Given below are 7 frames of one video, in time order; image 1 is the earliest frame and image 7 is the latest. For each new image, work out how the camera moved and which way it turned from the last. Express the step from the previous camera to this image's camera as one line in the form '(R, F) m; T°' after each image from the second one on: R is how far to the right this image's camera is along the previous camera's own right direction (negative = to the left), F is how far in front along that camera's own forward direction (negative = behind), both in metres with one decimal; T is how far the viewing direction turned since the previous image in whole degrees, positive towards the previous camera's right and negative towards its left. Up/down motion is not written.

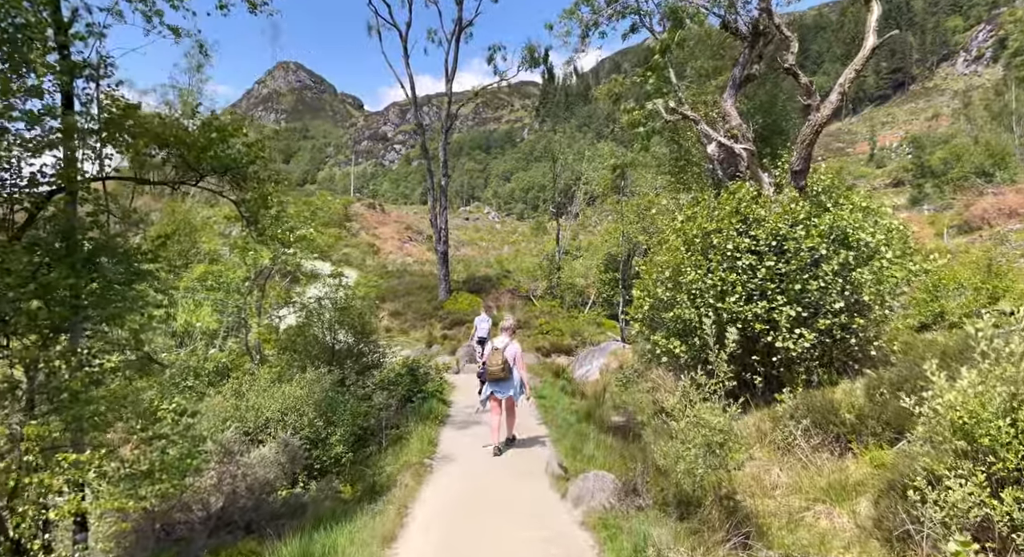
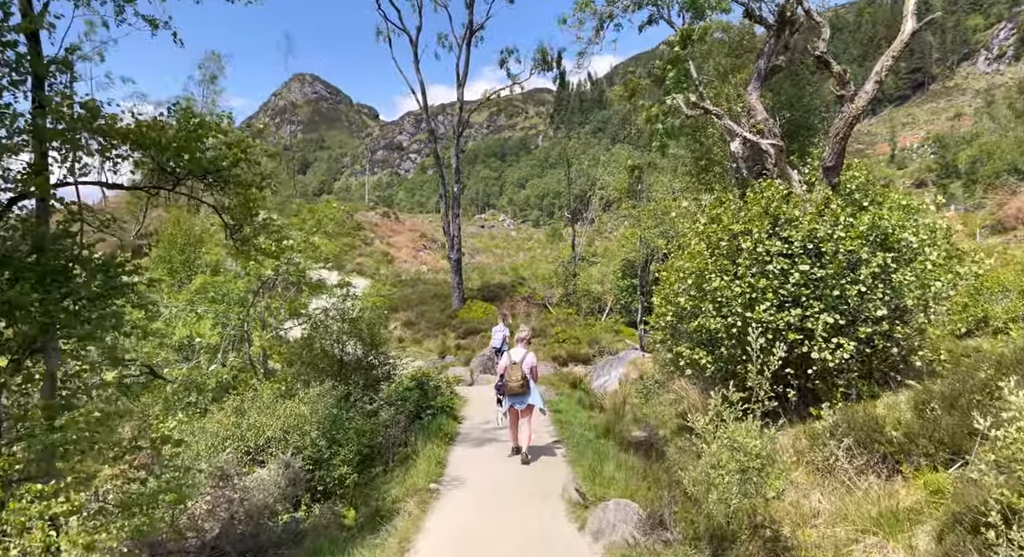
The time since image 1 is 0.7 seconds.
(+0.1, +0.5) m; -2°
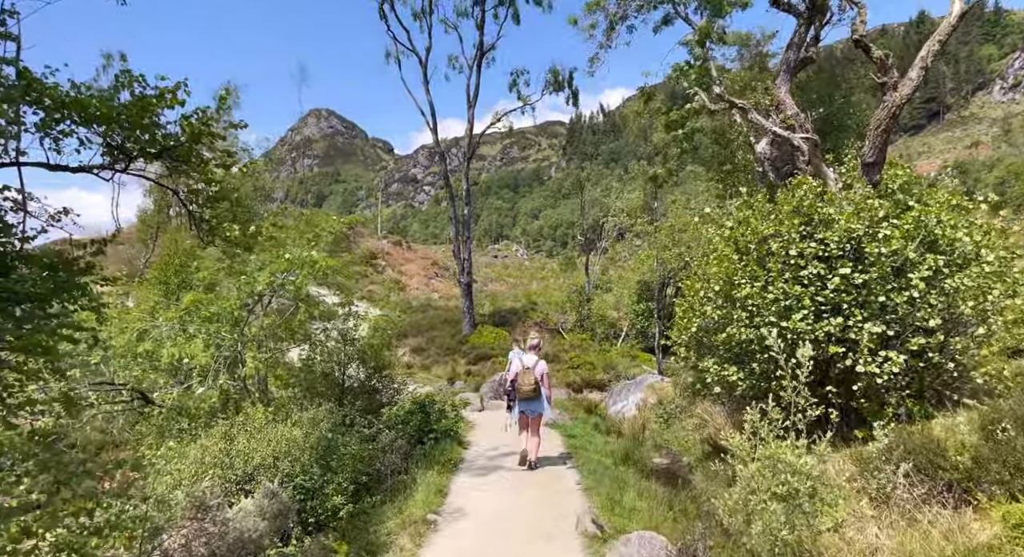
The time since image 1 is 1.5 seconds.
(+0.1, +0.6) m; -1°
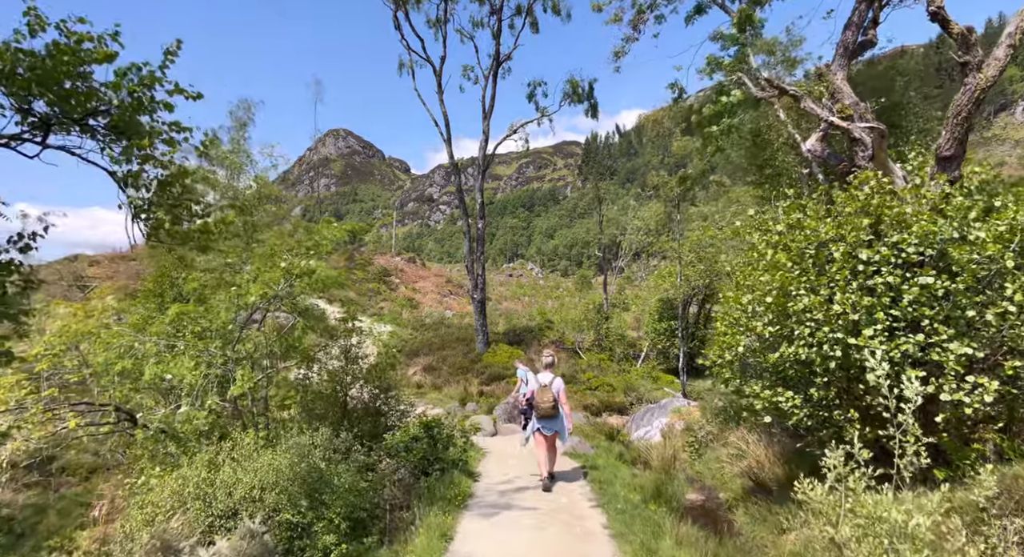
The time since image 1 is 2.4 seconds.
(0.0, +0.9) m; -1°
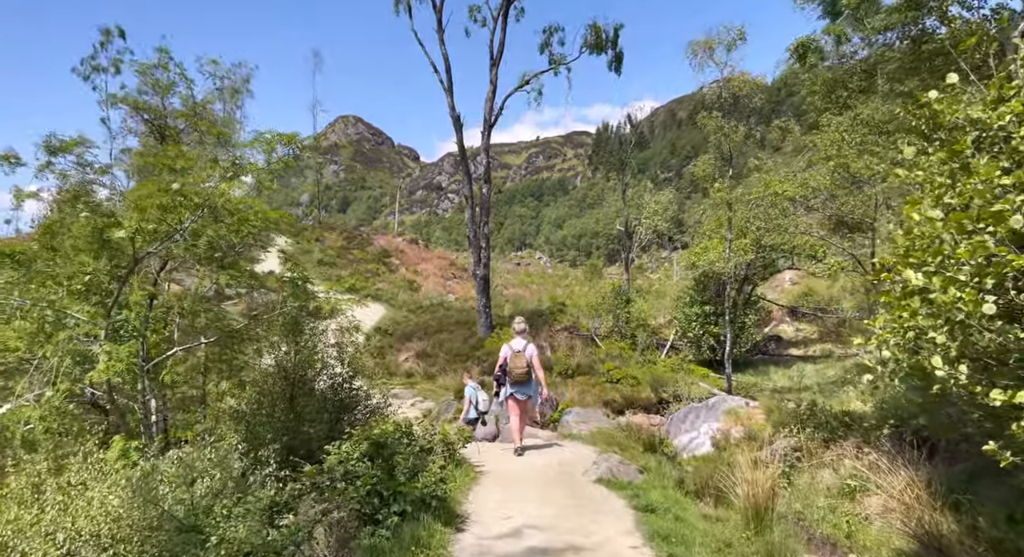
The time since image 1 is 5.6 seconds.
(0.0, +3.0) m; -1°
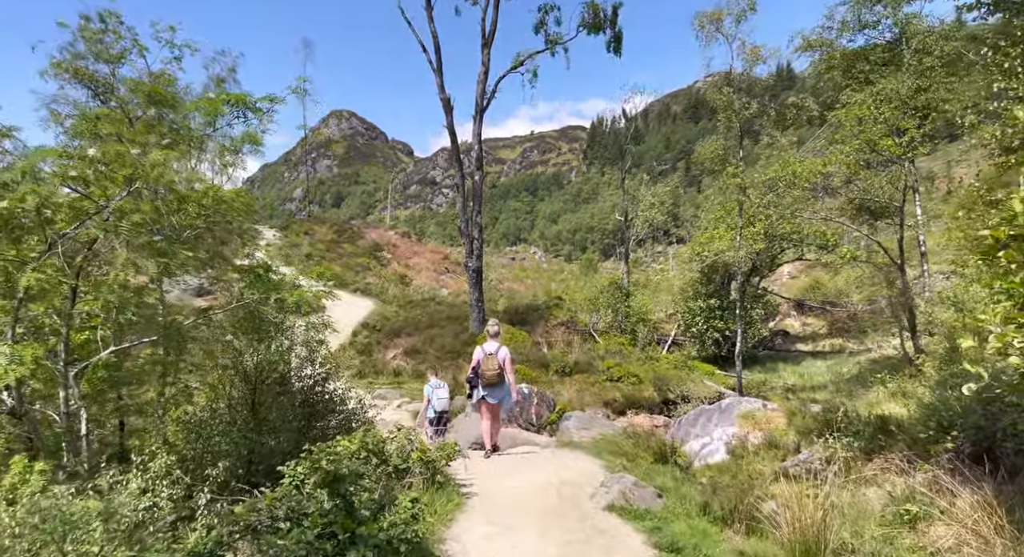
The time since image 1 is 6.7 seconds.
(0.0, +1.0) m; 0°
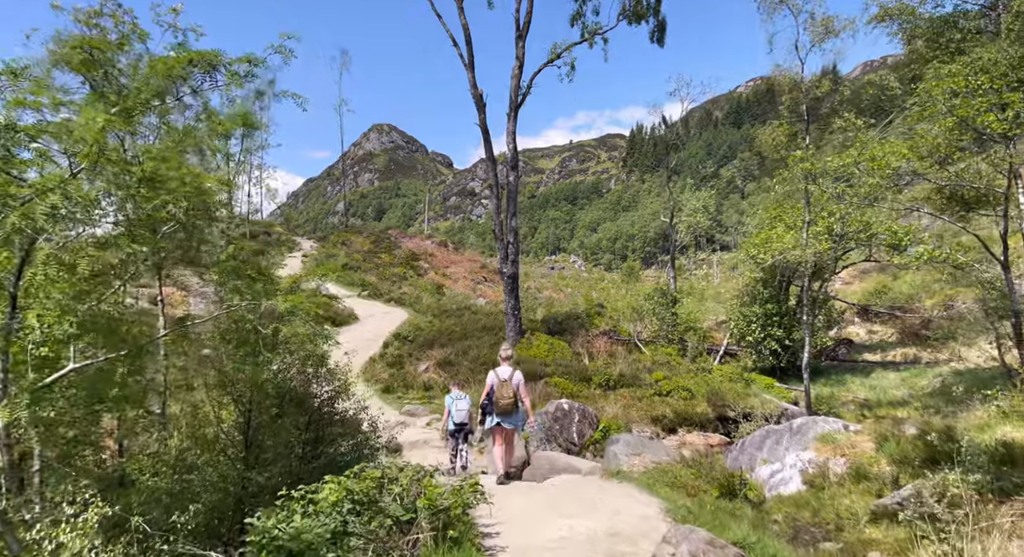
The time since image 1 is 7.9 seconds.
(0.0, +1.1) m; -4°
